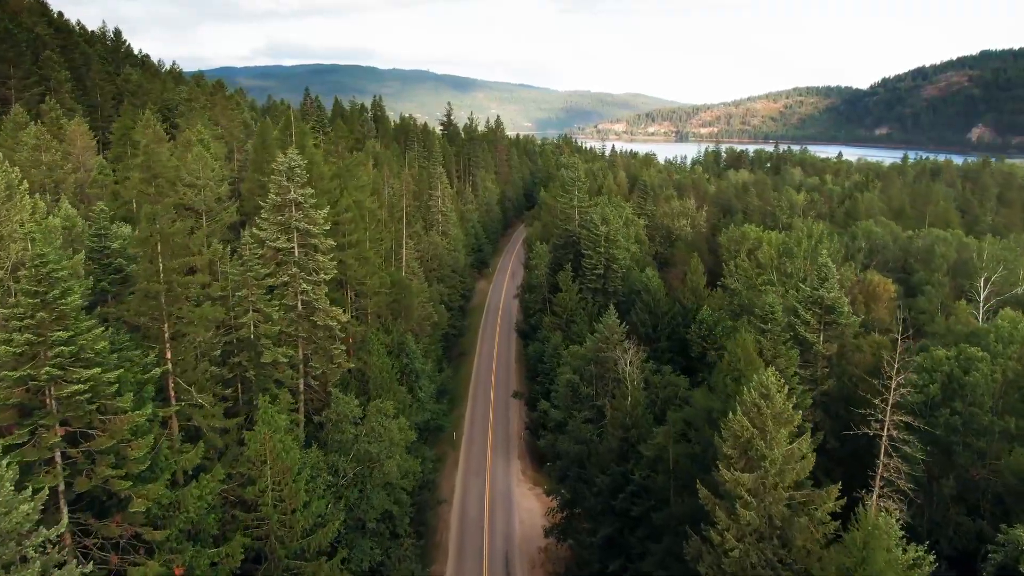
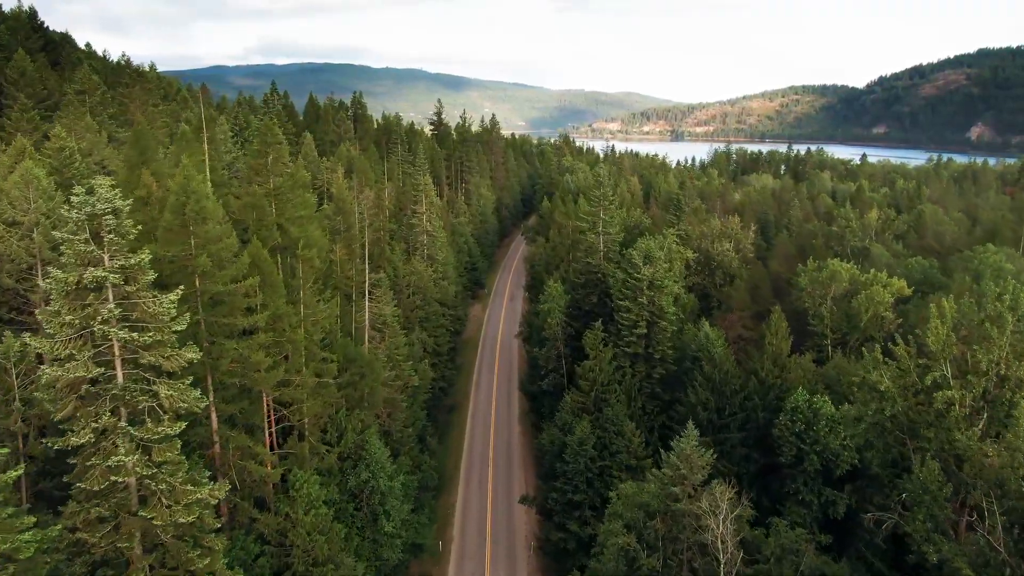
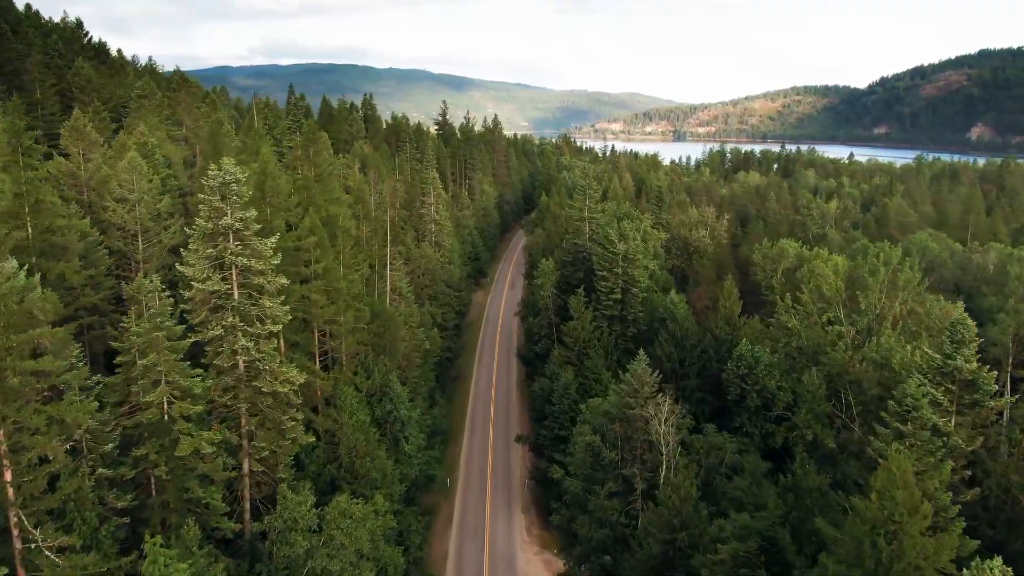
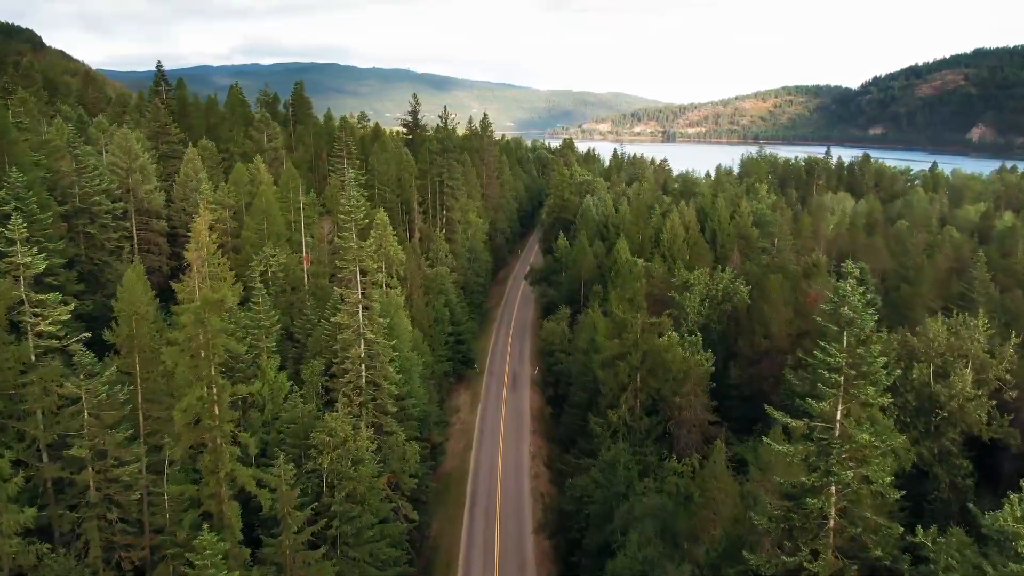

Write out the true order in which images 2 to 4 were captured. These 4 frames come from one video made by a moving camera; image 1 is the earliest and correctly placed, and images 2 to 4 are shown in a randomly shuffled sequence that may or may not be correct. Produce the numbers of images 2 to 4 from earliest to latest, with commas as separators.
3, 2, 4
